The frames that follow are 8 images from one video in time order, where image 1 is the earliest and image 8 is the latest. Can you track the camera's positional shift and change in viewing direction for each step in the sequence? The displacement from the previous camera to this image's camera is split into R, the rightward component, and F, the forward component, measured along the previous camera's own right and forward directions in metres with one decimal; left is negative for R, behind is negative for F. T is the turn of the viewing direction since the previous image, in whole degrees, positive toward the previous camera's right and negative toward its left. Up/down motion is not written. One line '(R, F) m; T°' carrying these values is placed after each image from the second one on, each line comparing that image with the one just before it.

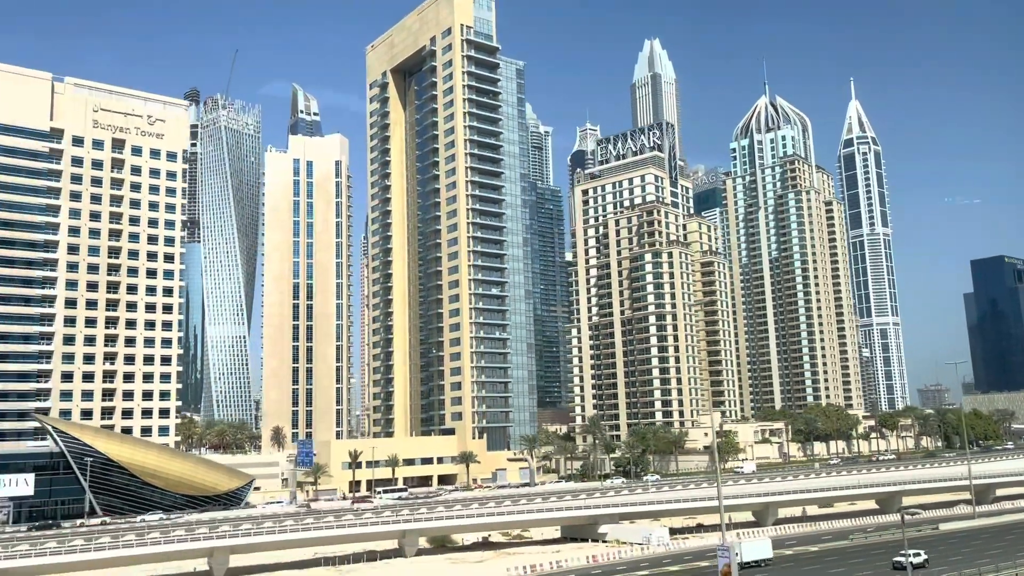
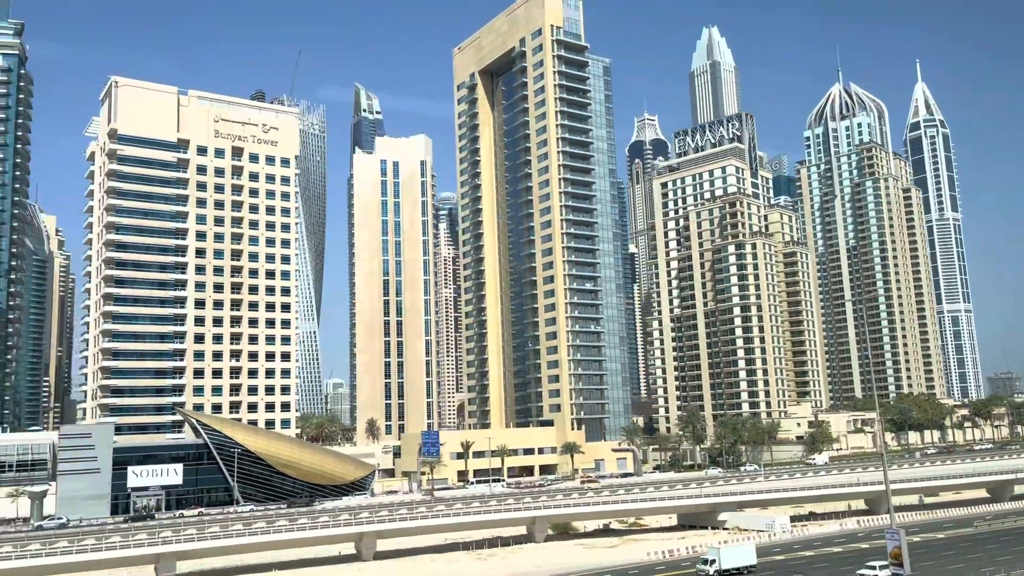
(-6.7, -3.5) m; -4°
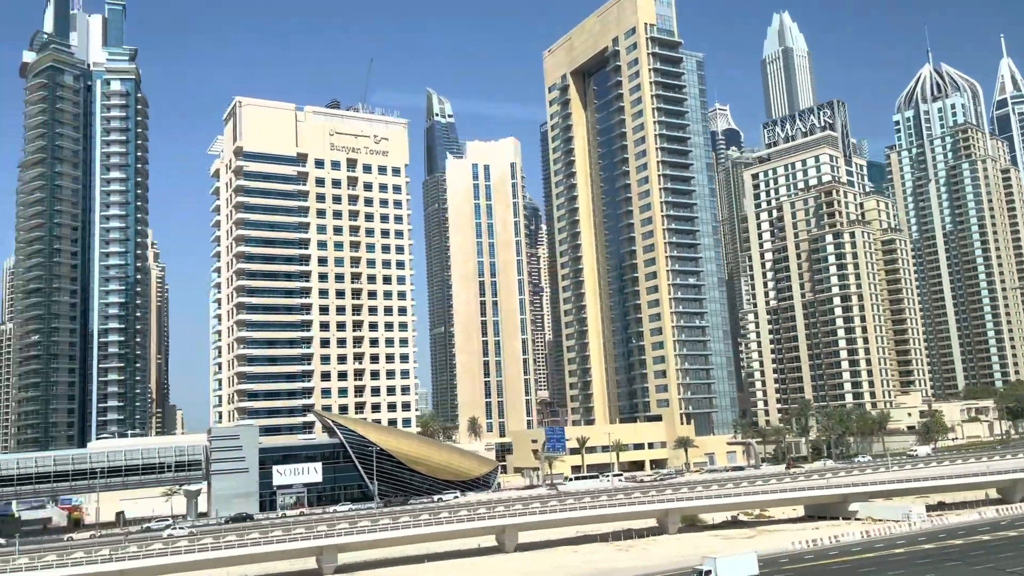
(-5.7, -2.6) m; -5°
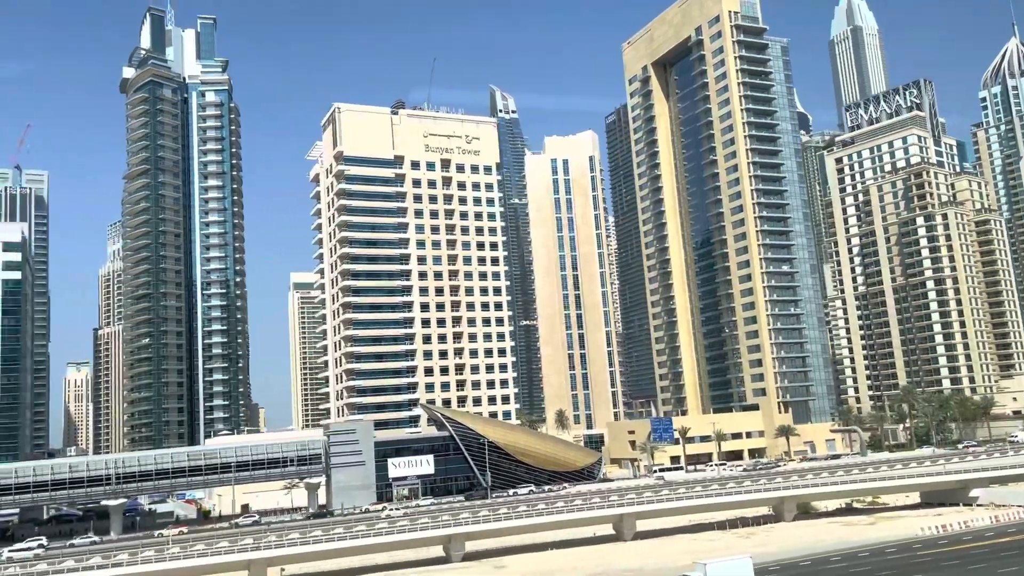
(-4.8, -1.8) m; -4°
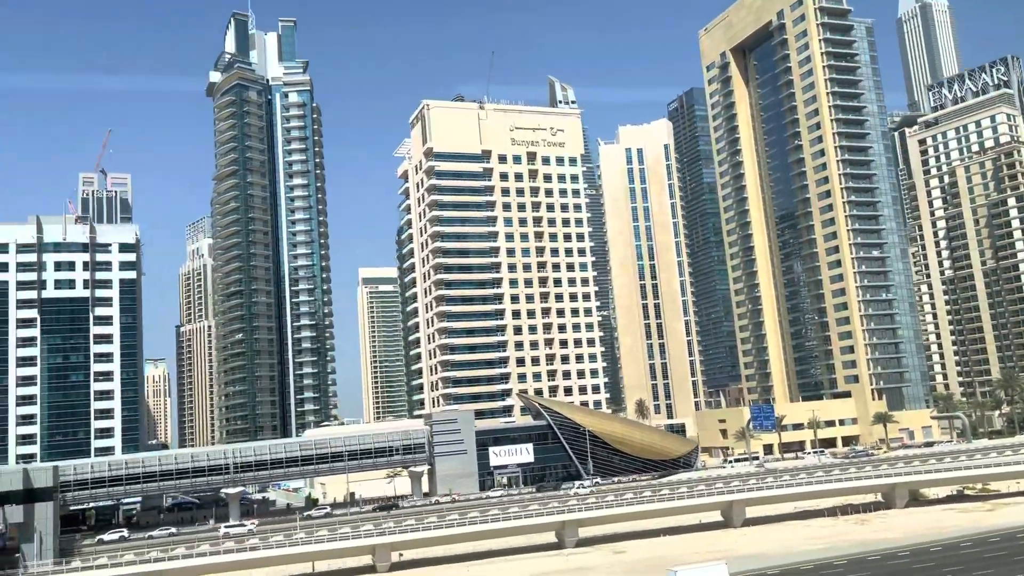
(-4.7, -1.4) m; -4°
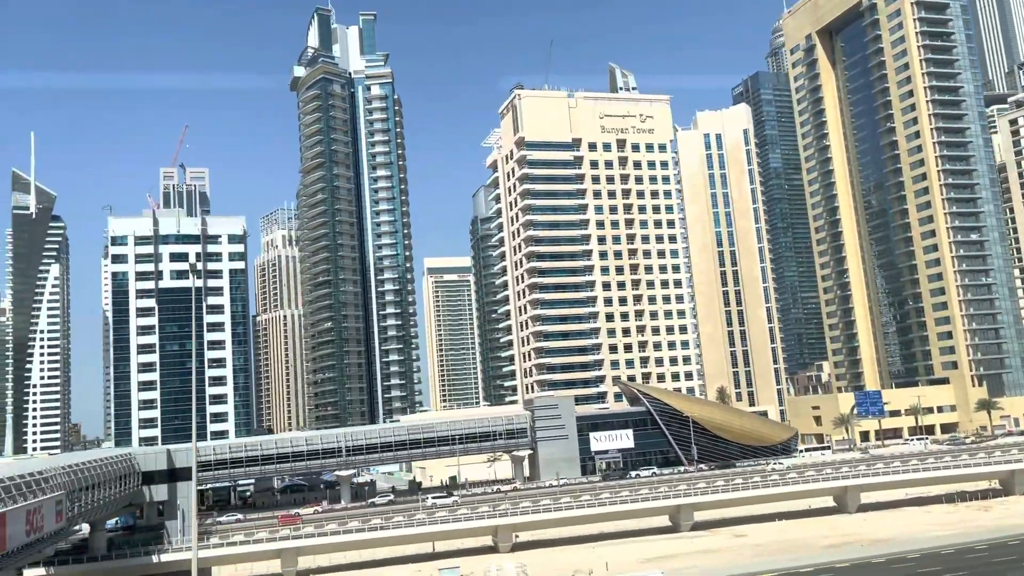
(-5.4, -1.3) m; -4°
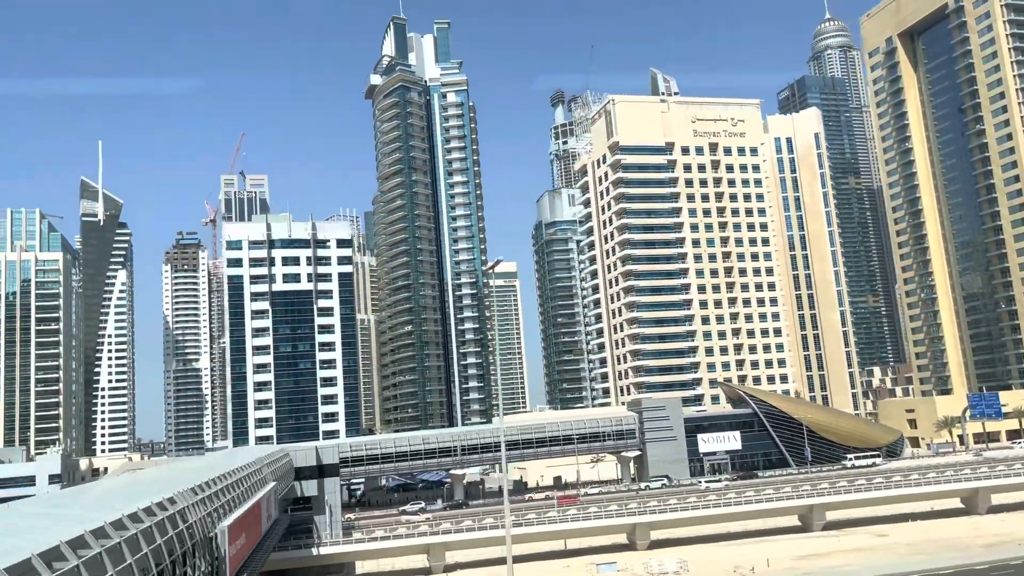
(-9.5, -1.6) m; -2°
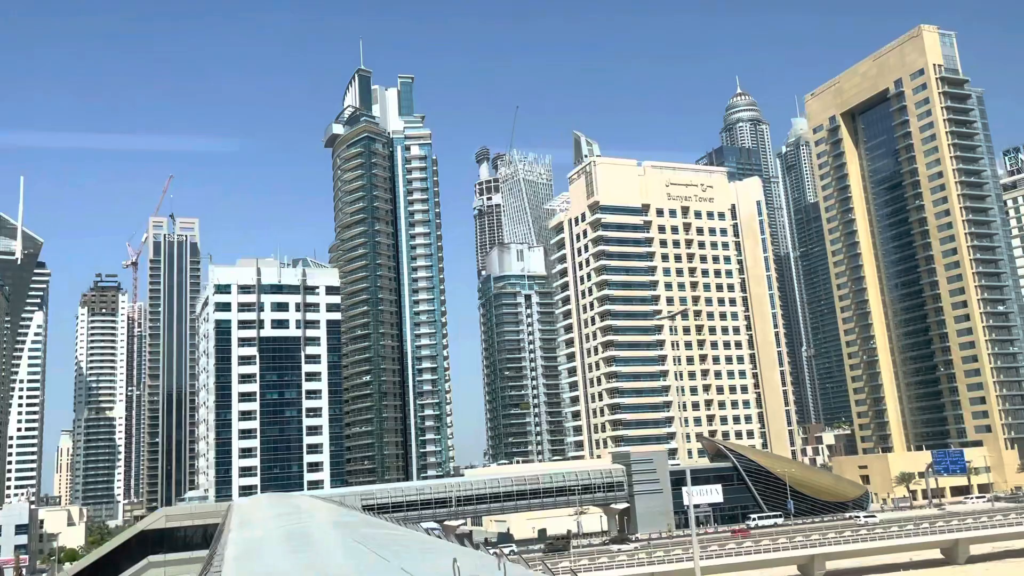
(-10.8, -1.1) m; +6°
